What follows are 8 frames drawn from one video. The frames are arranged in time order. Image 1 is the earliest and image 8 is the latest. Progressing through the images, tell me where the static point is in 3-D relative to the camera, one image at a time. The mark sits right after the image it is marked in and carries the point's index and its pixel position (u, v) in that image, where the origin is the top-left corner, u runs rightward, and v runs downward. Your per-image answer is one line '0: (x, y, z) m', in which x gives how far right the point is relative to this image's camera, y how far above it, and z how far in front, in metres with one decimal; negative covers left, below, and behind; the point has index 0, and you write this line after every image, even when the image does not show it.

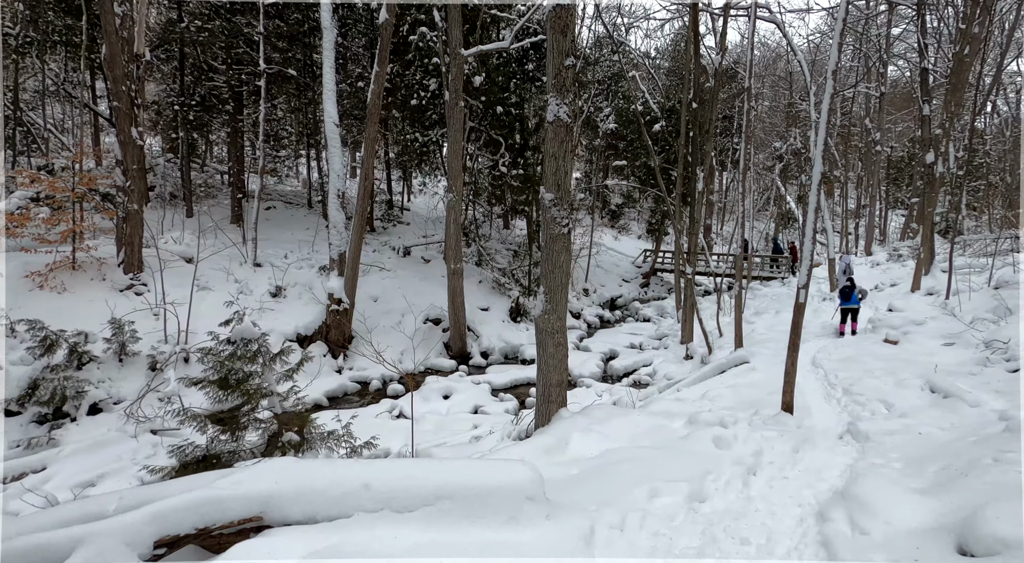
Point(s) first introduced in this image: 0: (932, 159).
0: (+12.9, +3.6, +18.6) m
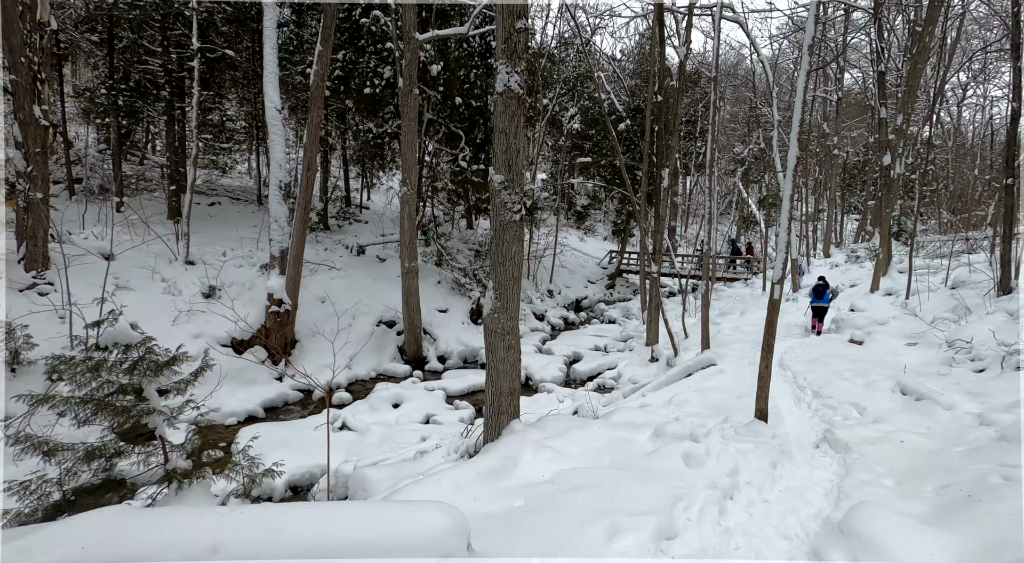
0: (+11.7, +3.6, +18.7) m
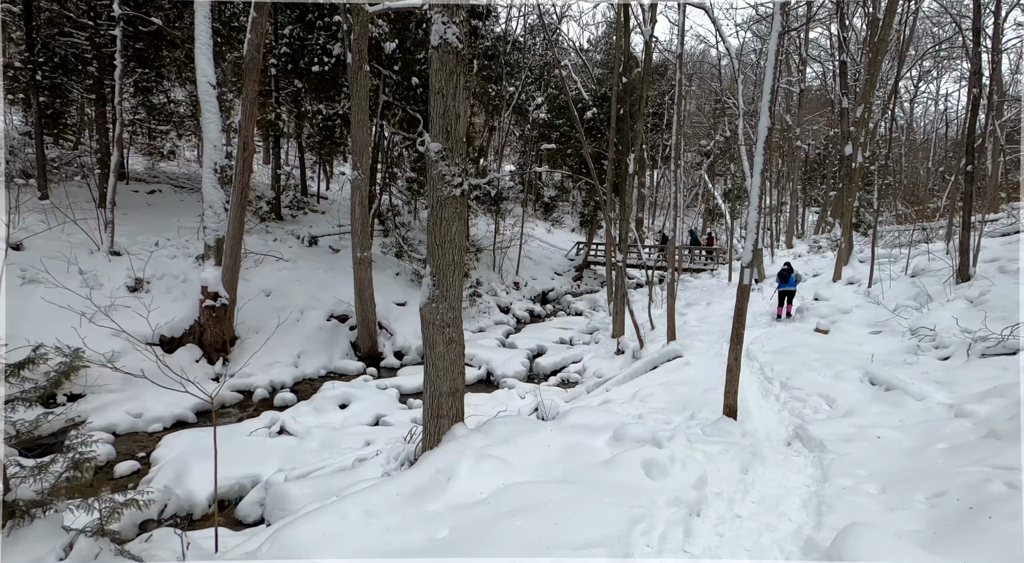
0: (+10.5, +3.9, +18.6) m
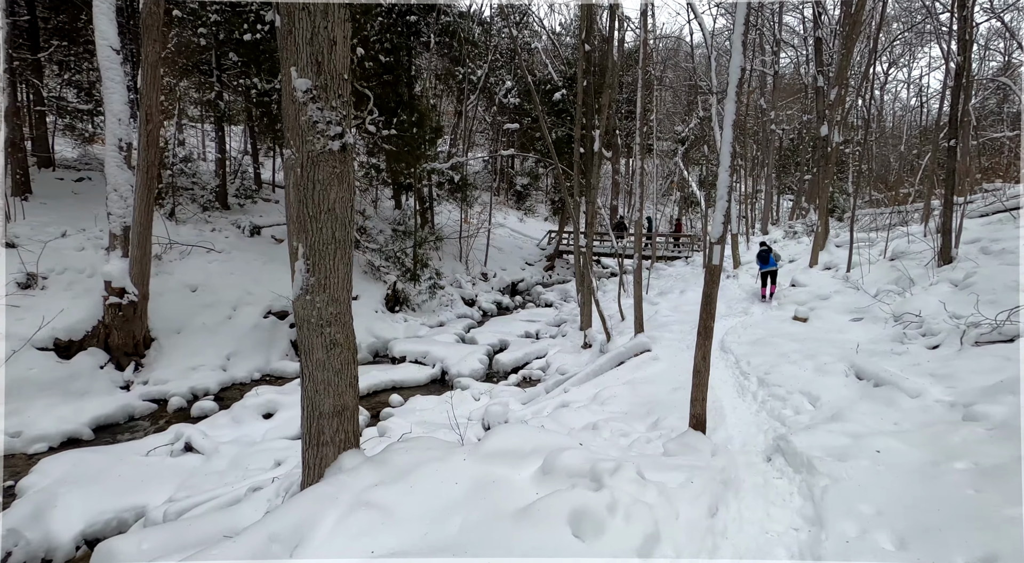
0: (+9.4, +4.4, +17.9) m
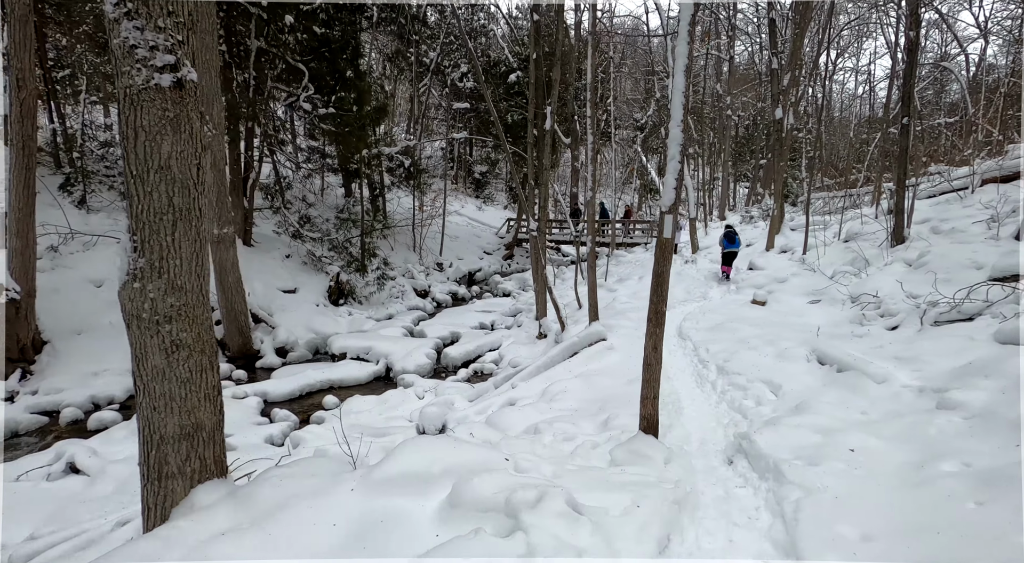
0: (+8.0, +4.9, +17.6) m
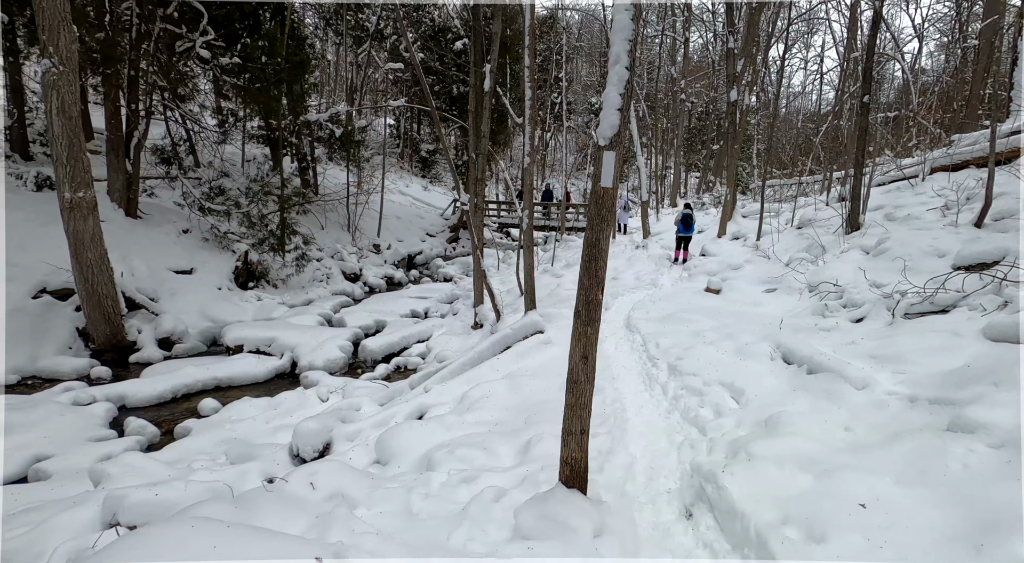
0: (+6.3, +5.2, +16.8) m
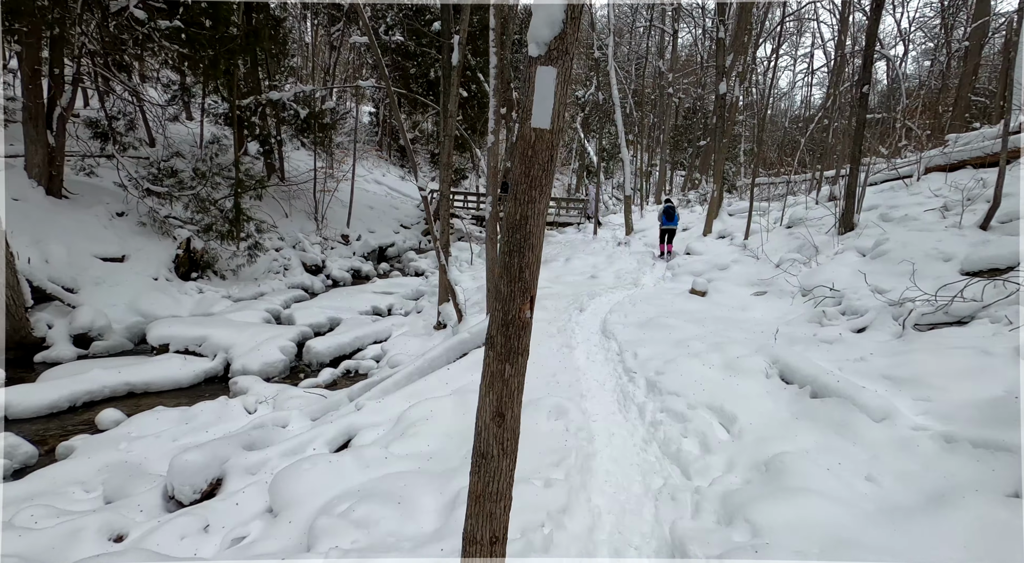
0: (+5.8, +5.2, +15.9) m
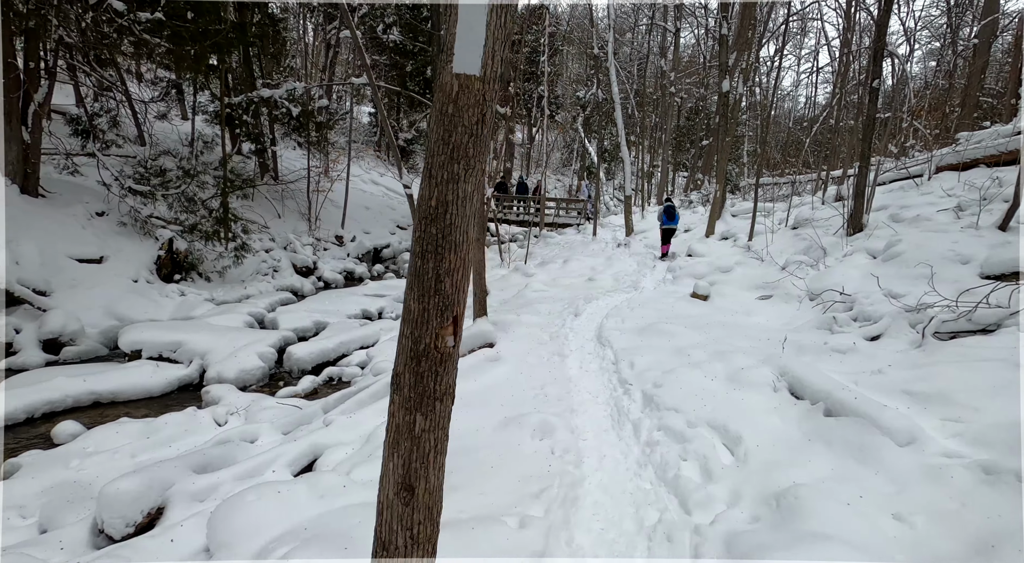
0: (+5.7, +5.1, +15.5) m
